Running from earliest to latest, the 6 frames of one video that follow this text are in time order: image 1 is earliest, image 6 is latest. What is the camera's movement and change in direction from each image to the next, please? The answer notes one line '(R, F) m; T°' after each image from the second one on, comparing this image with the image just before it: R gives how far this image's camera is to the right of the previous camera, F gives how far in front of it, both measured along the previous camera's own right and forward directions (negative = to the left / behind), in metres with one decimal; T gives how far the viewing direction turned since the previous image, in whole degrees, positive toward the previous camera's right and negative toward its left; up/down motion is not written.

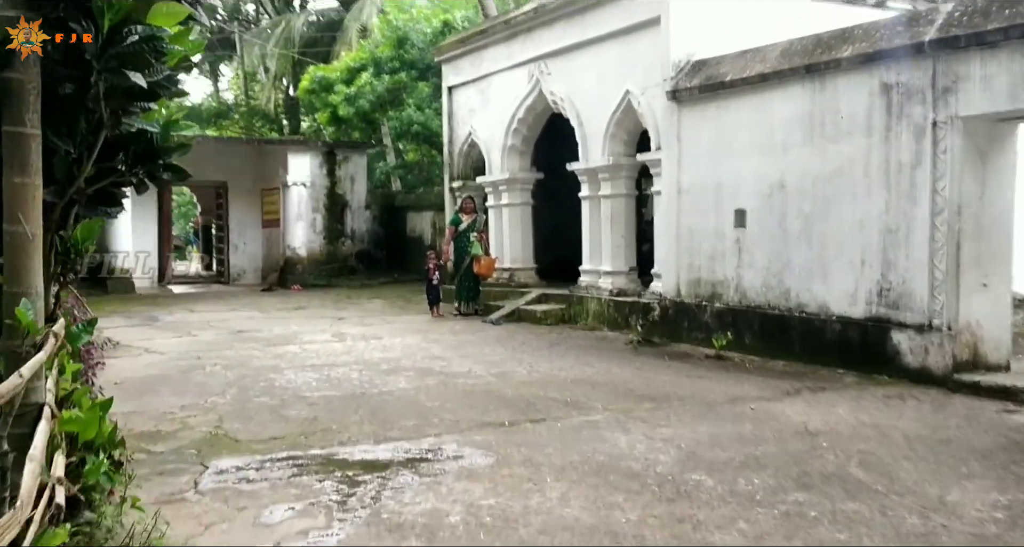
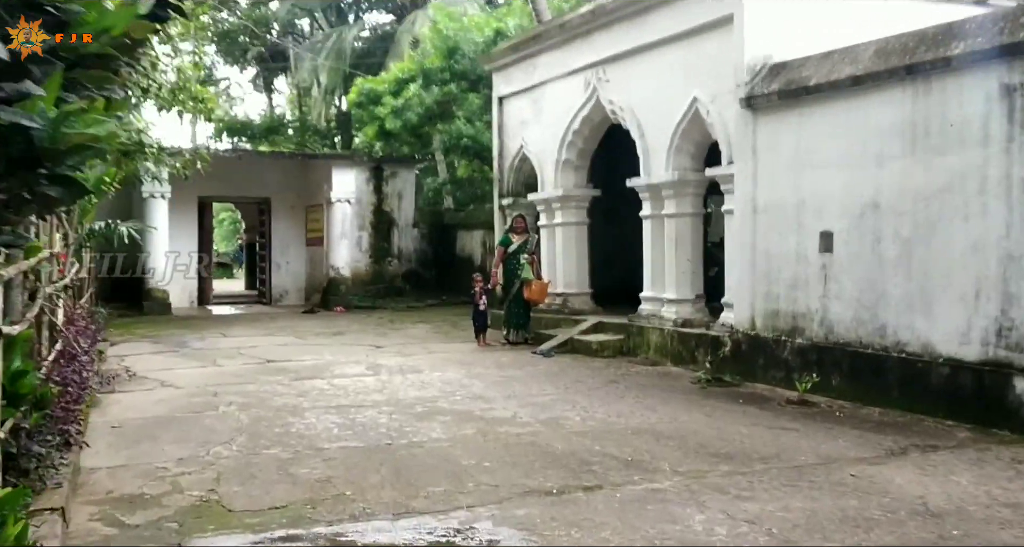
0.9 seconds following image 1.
(0.0, +0.8) m; -3°
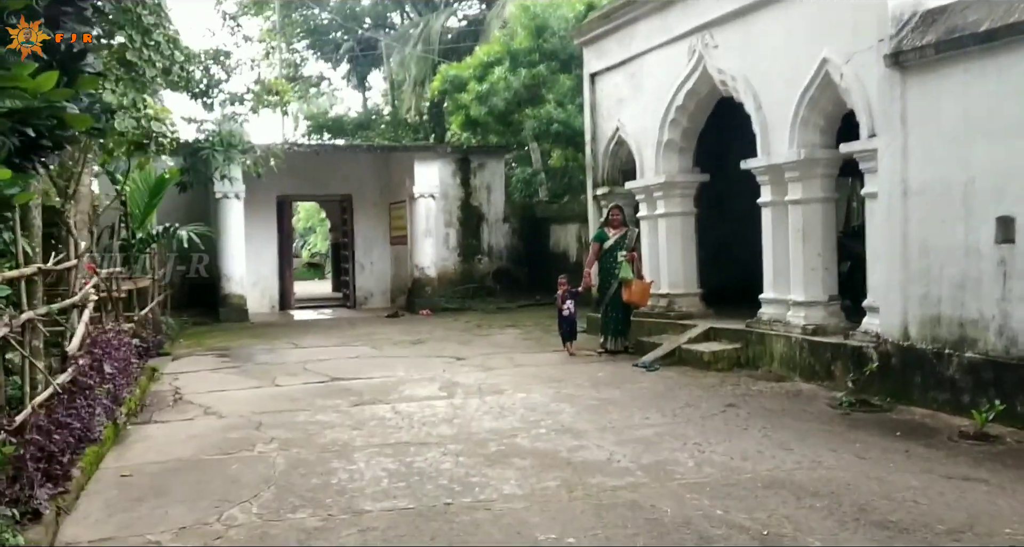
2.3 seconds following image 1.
(0.0, +1.1) m; -6°
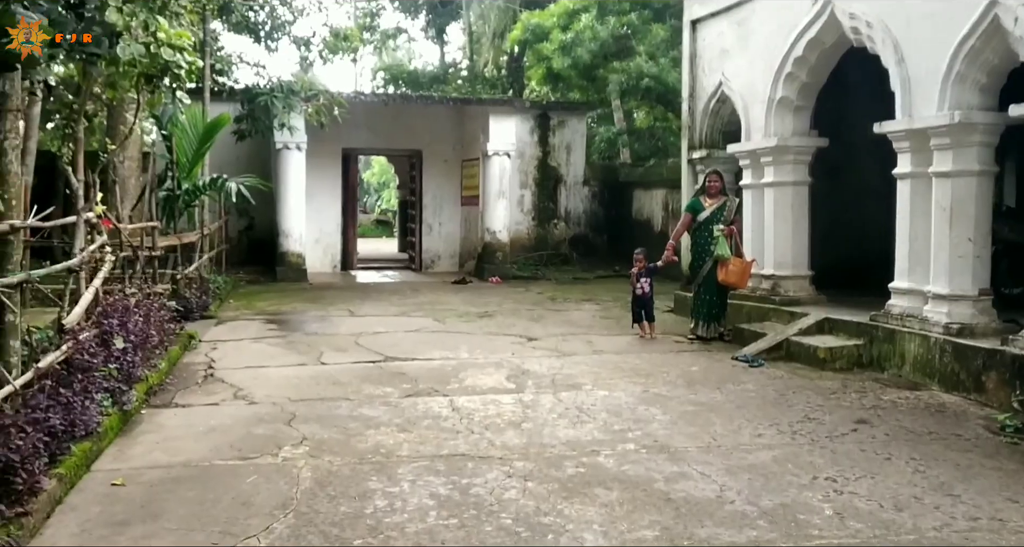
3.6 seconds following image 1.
(-0.1, +0.9) m; -4°
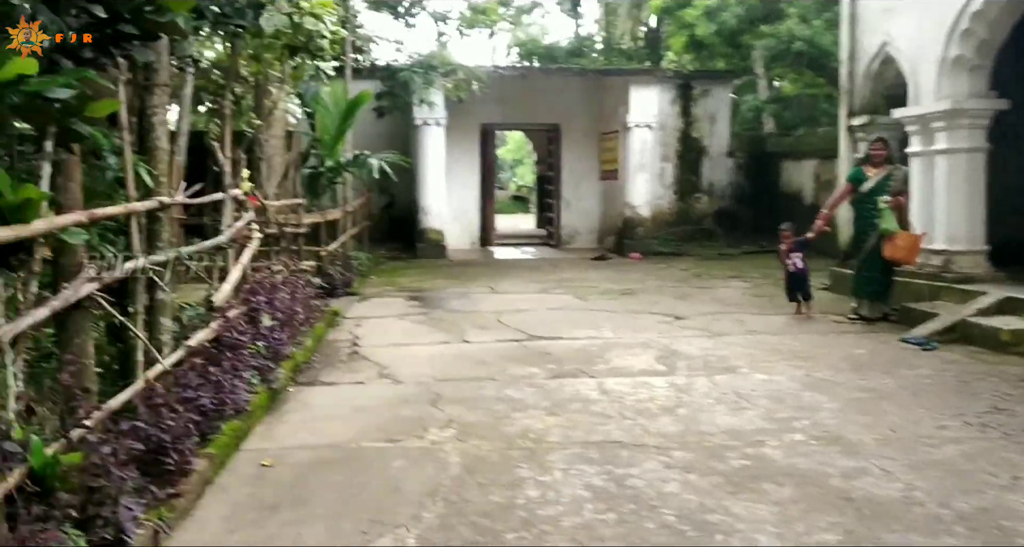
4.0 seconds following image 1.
(-0.1, +0.2) m; -8°
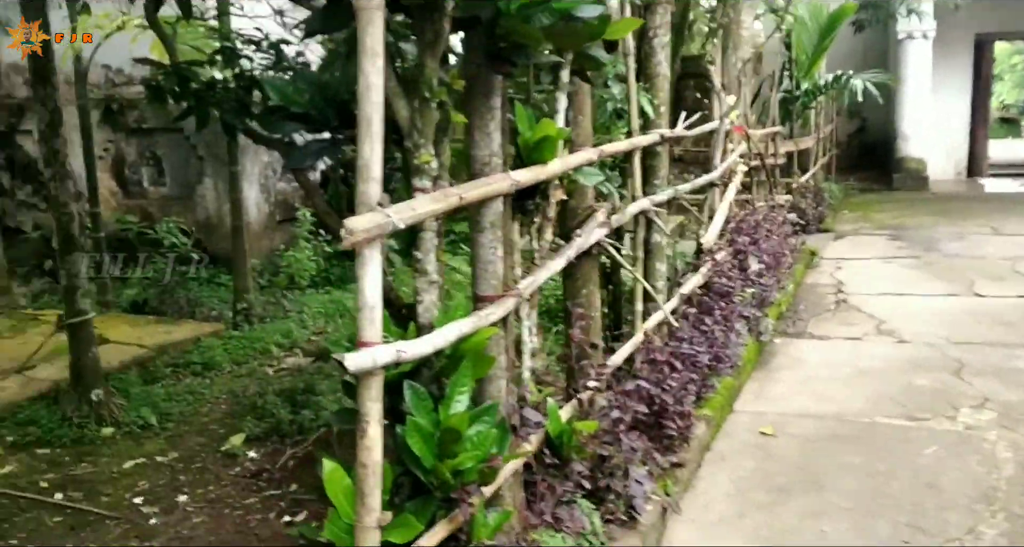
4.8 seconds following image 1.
(-0.3, +0.4) m; -25°
